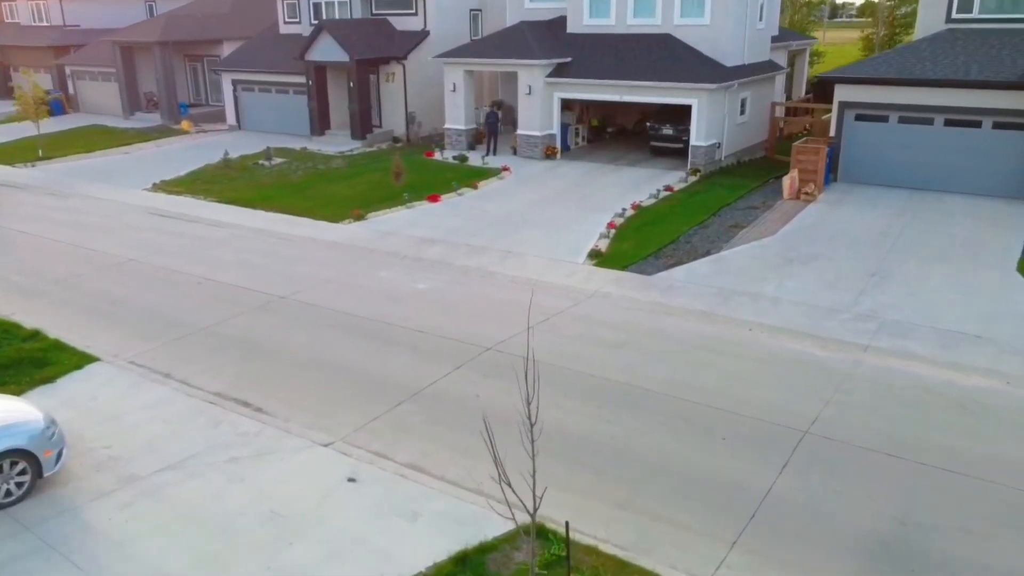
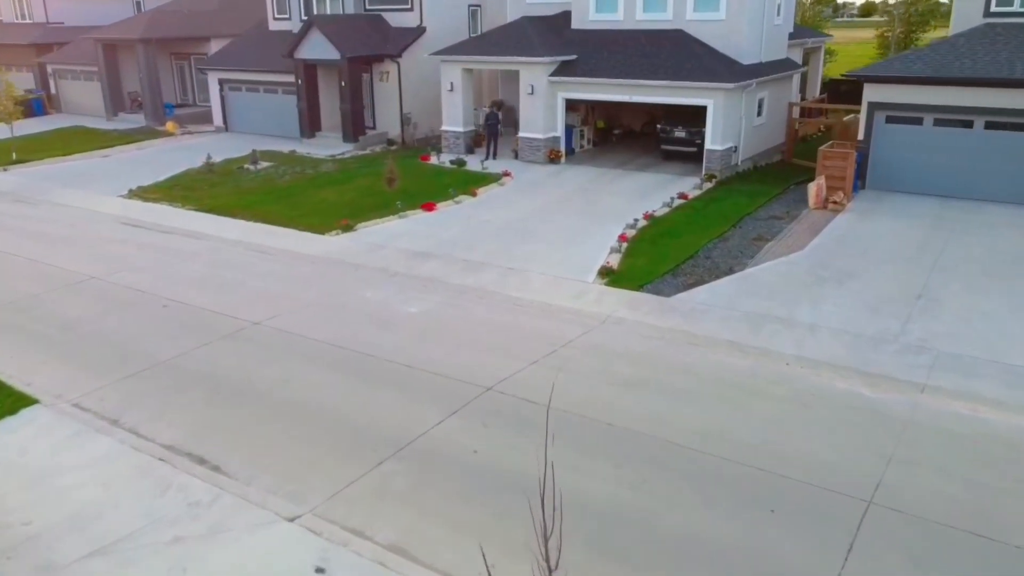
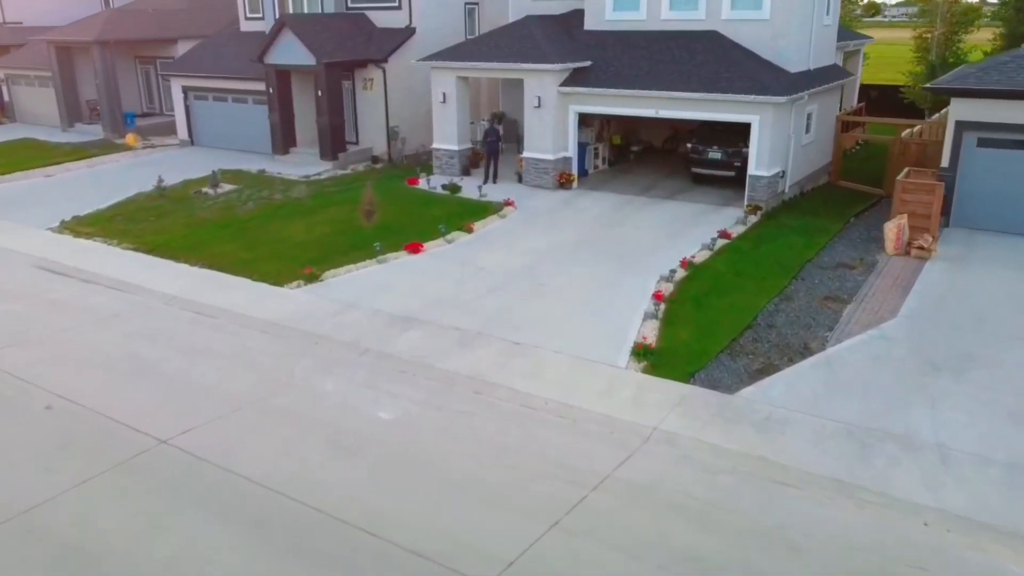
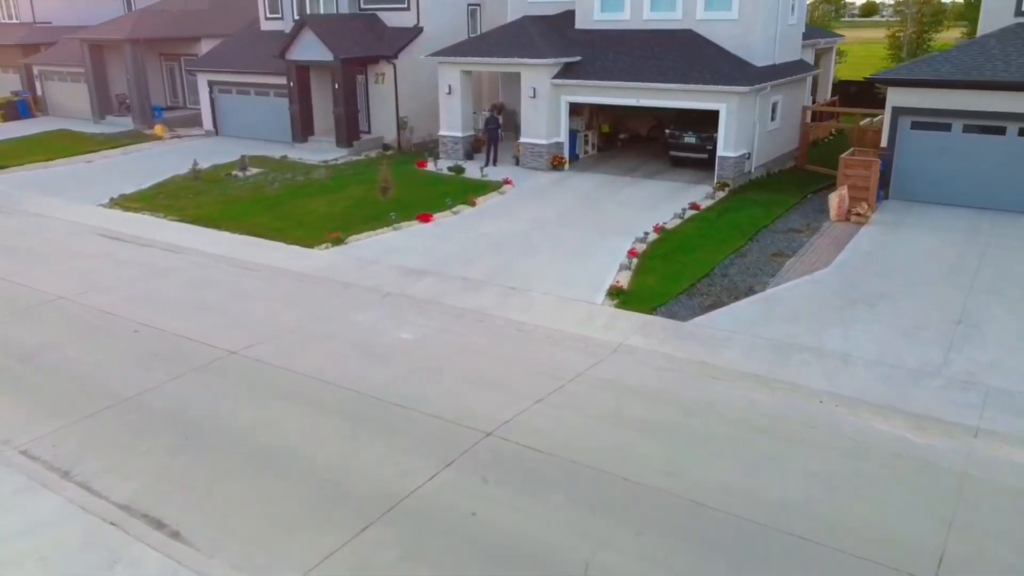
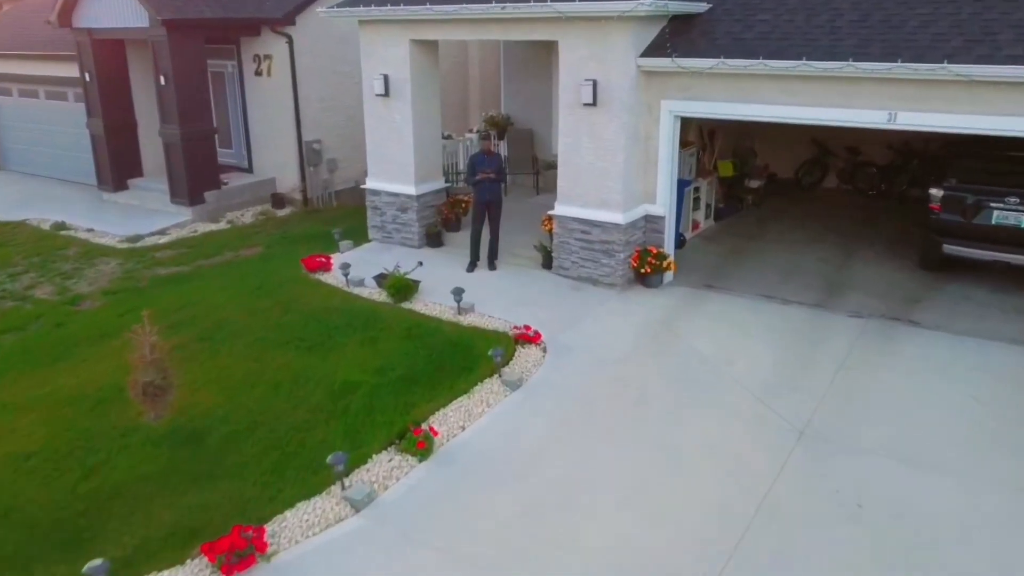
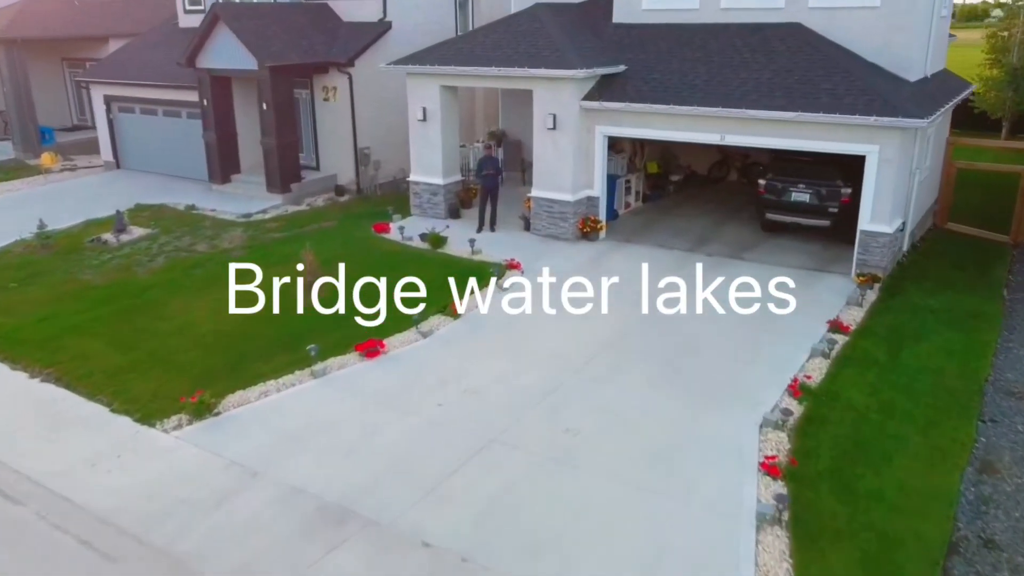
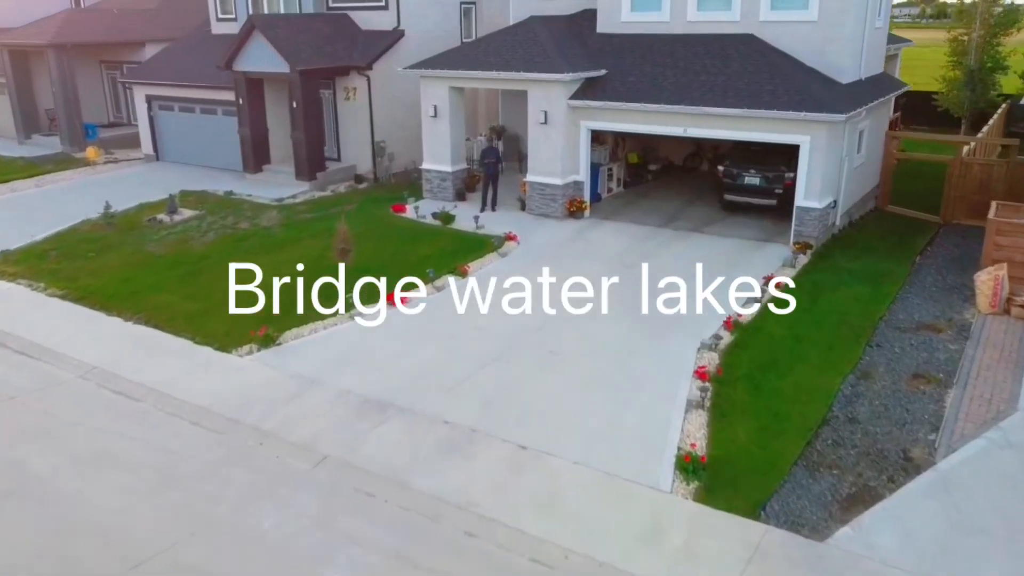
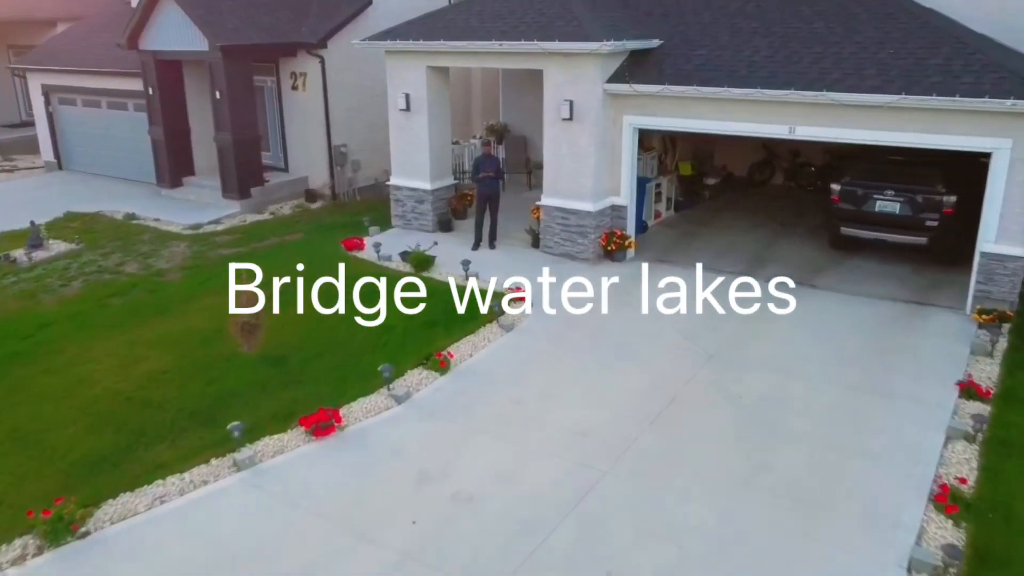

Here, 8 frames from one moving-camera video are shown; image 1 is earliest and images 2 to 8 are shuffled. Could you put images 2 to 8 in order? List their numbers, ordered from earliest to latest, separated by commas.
2, 4, 3, 7, 6, 8, 5
